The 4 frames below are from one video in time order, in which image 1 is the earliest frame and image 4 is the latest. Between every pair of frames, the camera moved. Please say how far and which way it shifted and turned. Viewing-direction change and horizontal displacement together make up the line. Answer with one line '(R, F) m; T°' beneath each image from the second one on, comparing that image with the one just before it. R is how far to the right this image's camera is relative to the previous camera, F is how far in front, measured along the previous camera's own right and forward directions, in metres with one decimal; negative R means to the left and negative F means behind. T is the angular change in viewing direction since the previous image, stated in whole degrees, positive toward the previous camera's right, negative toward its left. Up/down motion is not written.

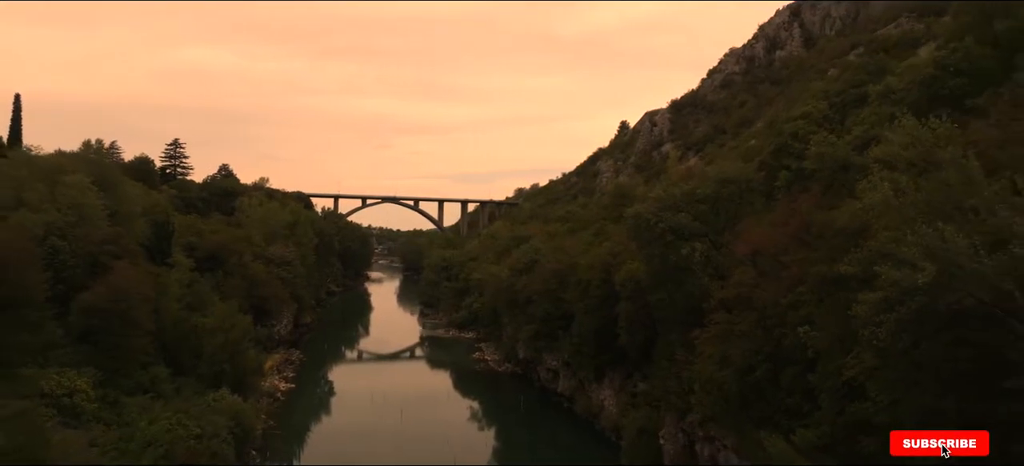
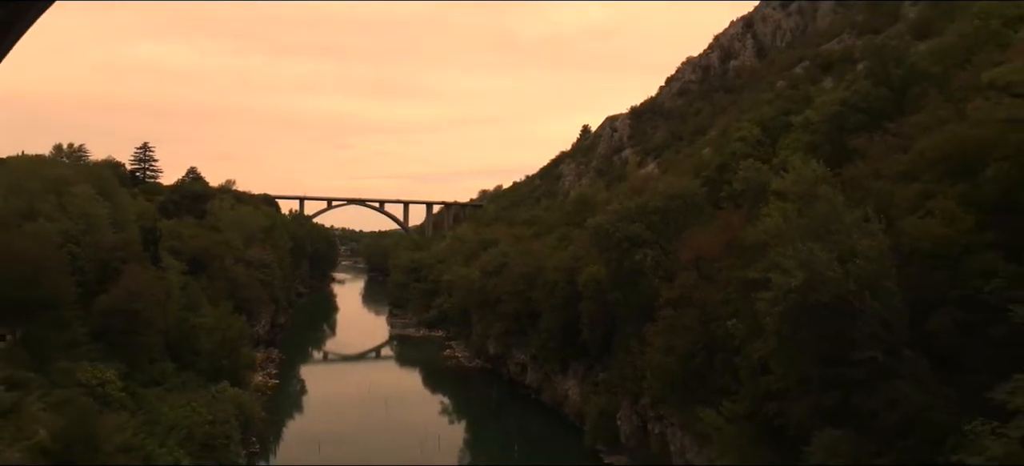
(-0.4, -2.3) m; +3°
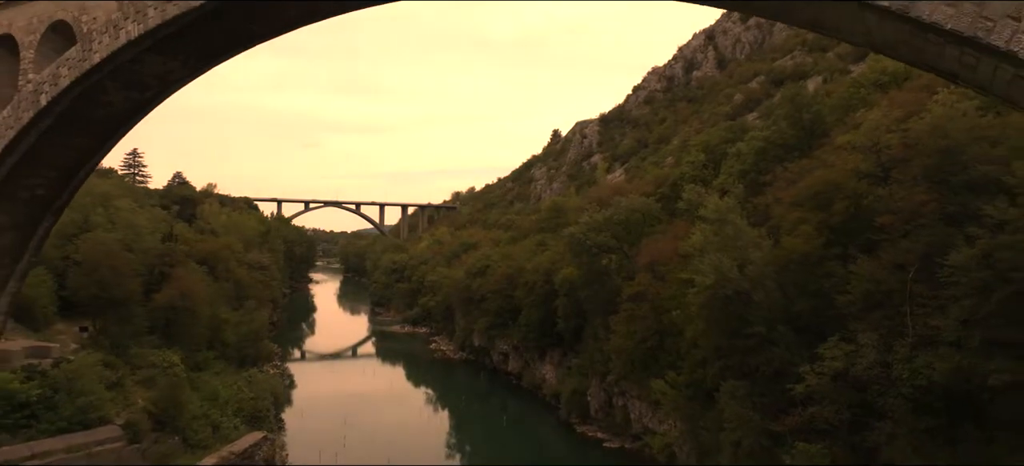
(-0.6, -3.8) m; +2°
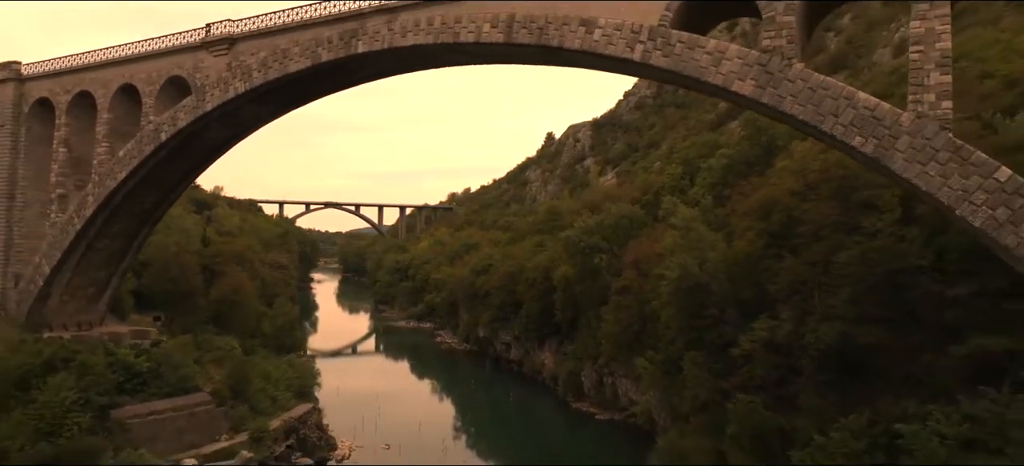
(-0.4, -3.6) m; +1°
